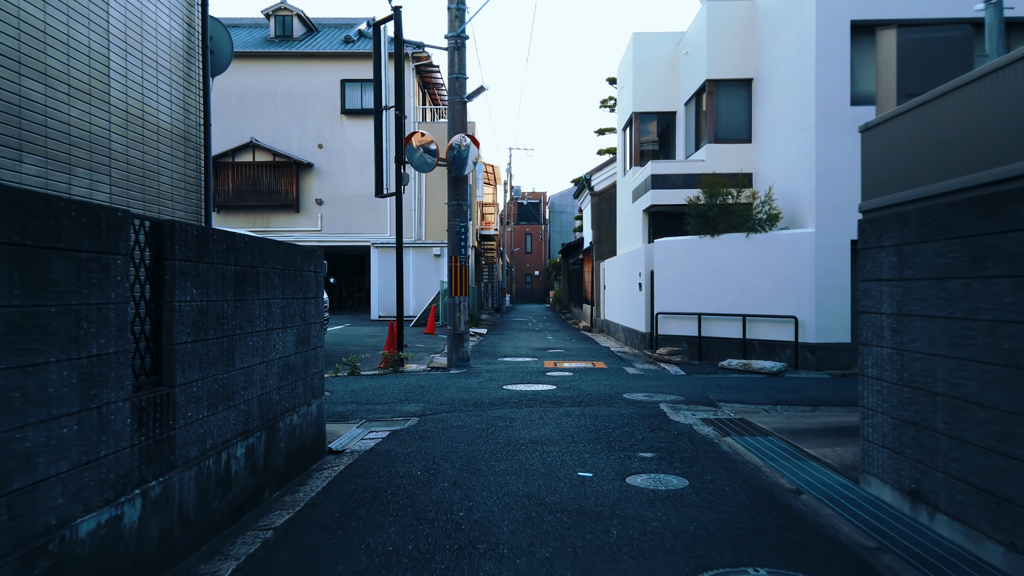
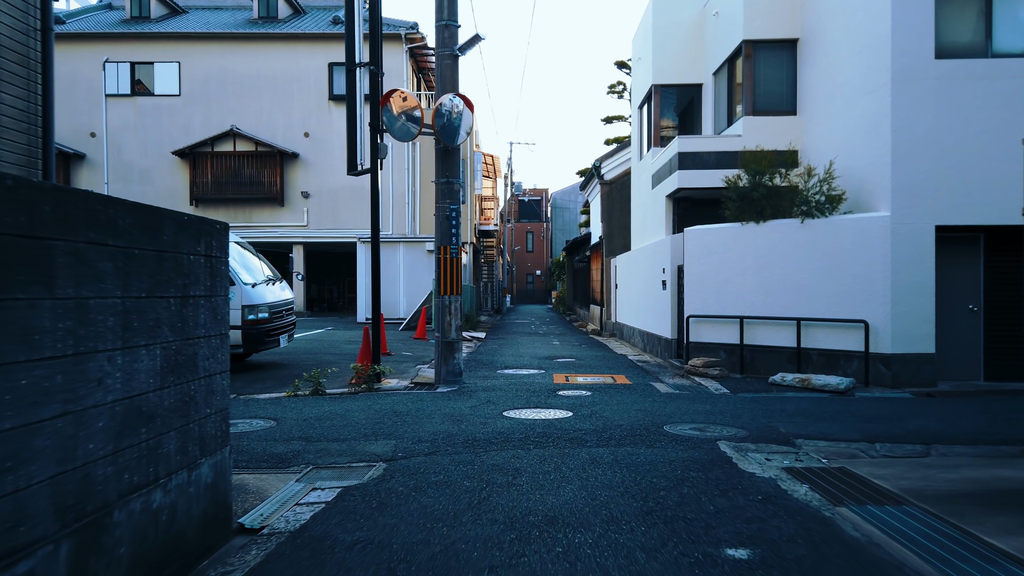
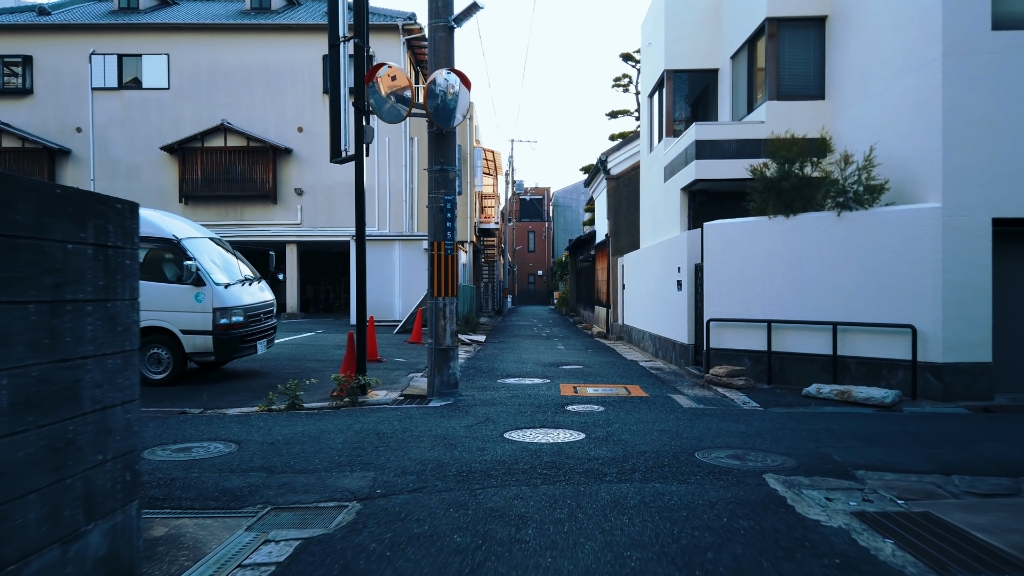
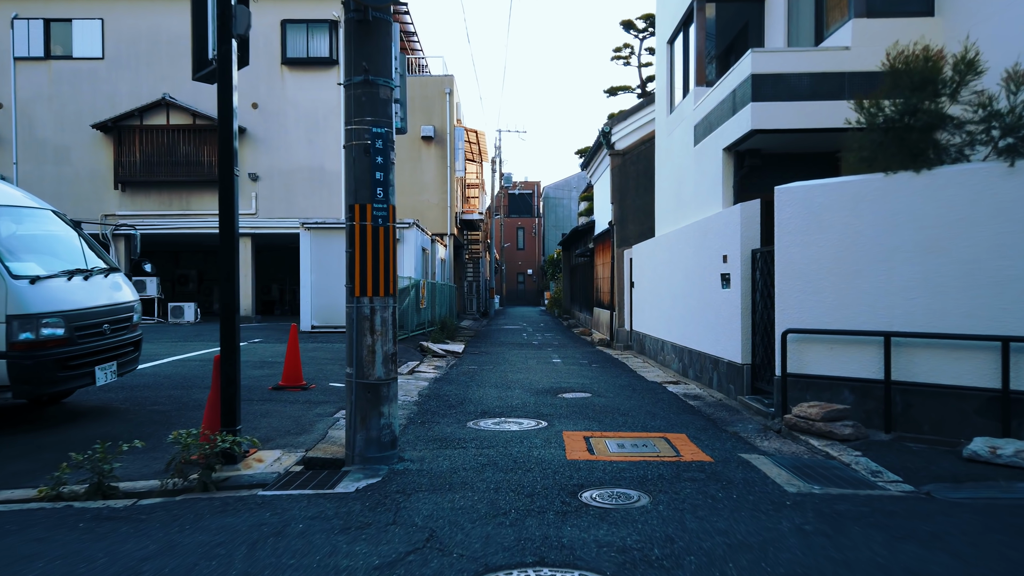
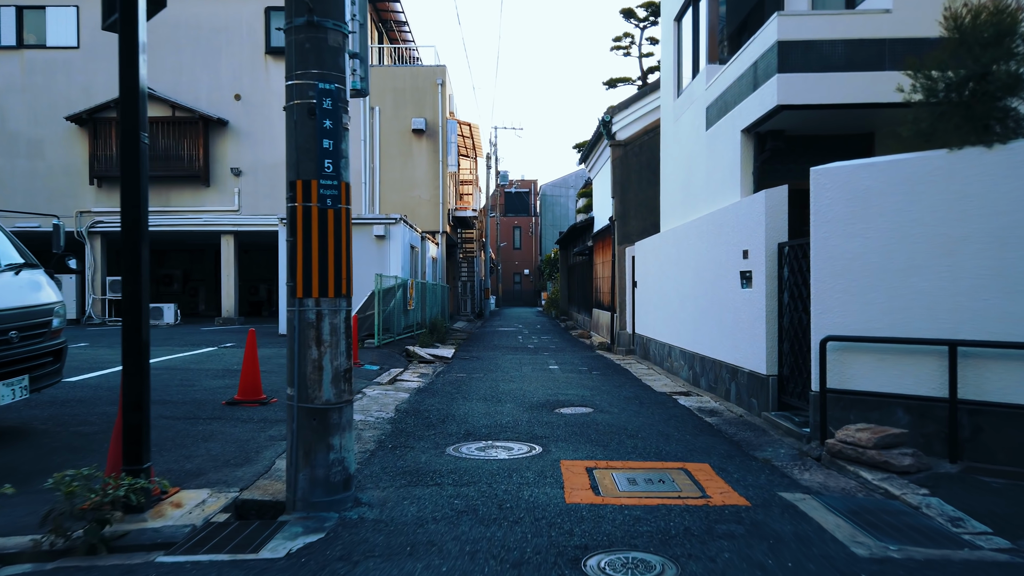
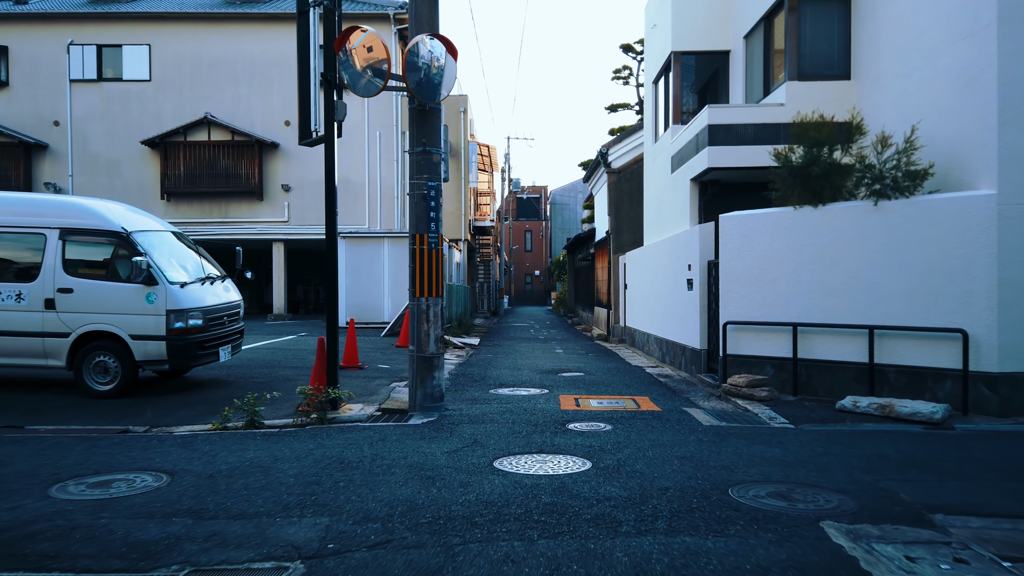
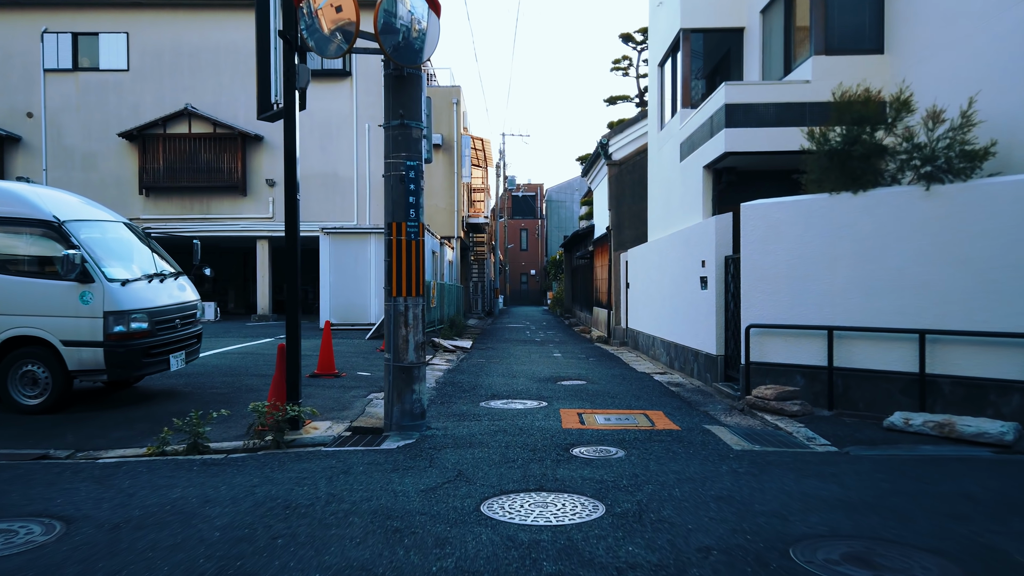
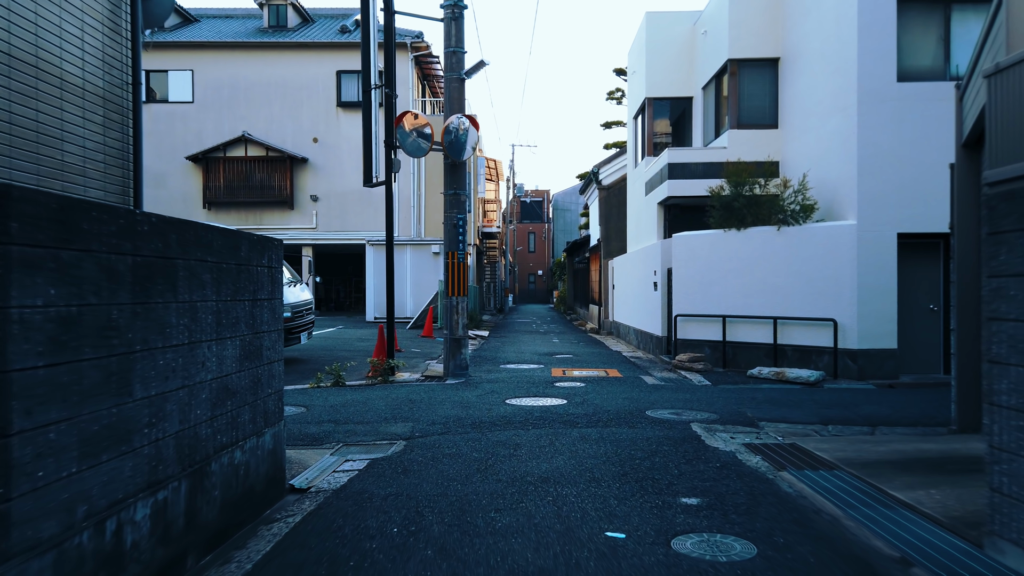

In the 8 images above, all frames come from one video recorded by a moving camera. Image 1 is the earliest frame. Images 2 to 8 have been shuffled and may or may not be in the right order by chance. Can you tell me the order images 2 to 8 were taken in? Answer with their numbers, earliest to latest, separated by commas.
8, 2, 3, 6, 7, 4, 5
